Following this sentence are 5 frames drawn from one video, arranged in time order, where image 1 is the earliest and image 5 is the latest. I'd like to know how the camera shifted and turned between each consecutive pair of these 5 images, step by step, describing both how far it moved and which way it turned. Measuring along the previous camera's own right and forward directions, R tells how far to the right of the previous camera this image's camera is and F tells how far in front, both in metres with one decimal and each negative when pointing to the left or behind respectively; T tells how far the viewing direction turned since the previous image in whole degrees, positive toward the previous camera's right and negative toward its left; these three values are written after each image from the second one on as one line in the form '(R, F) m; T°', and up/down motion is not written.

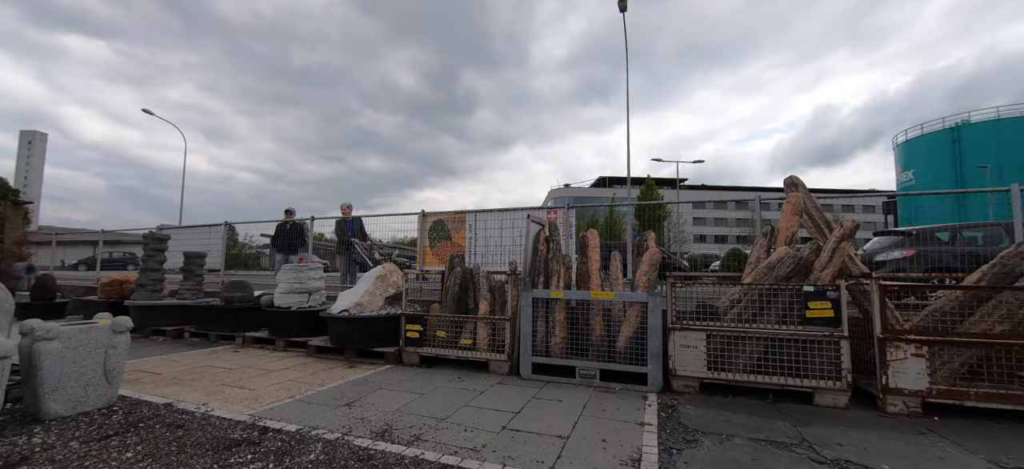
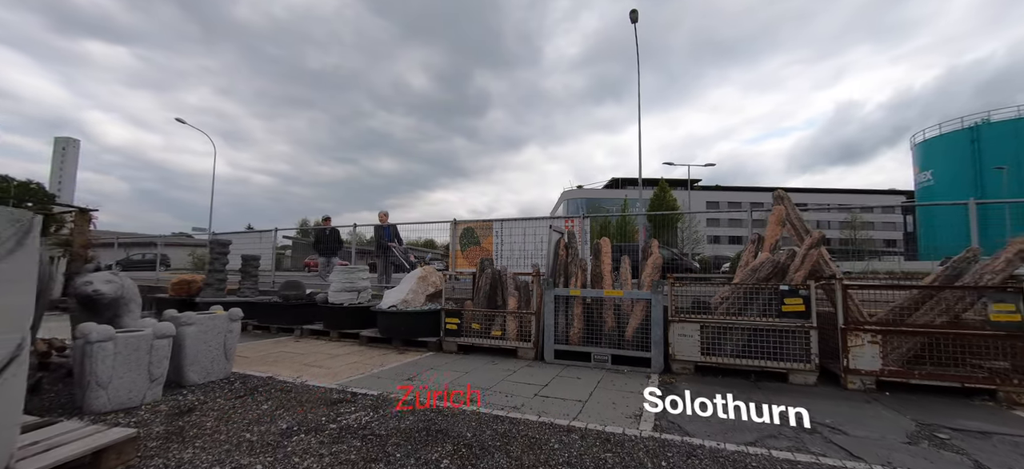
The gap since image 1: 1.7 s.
(-0.2, -0.9) m; -2°
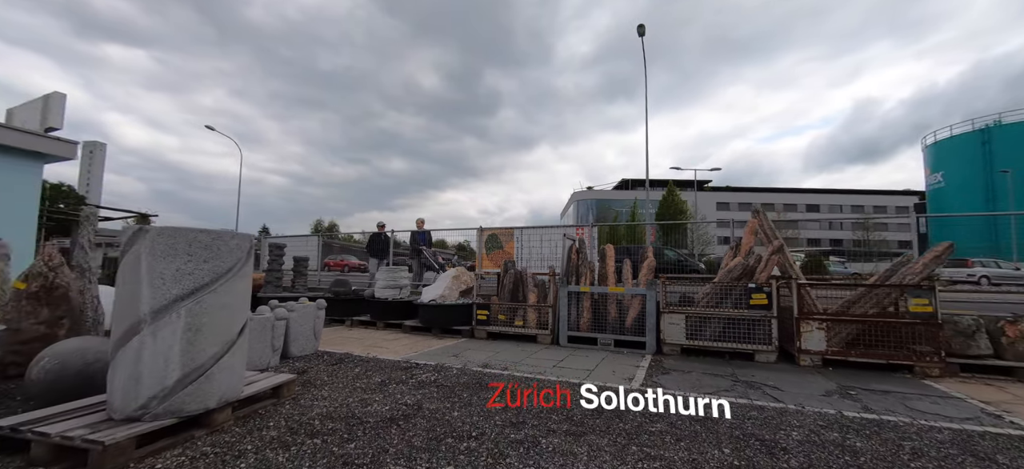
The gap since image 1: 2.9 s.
(-0.2, -1.3) m; -1°
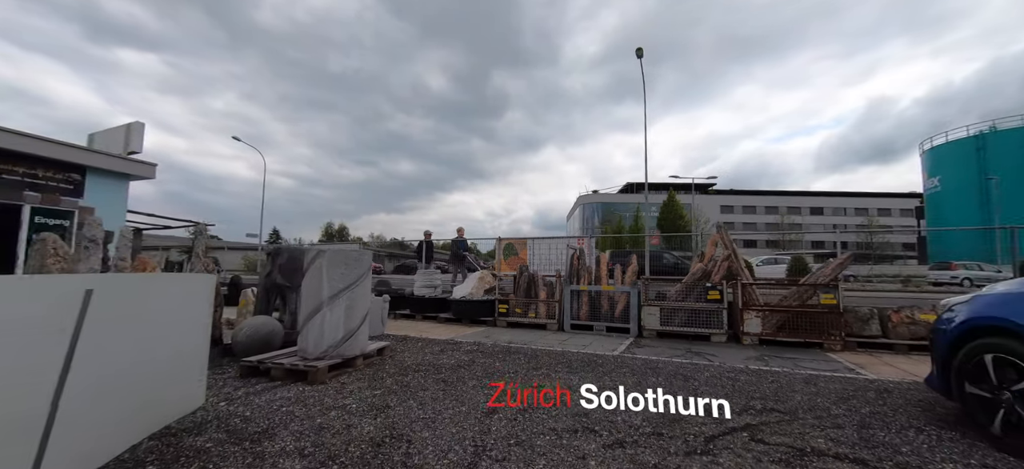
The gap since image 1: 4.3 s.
(-0.2, -2.0) m; -1°
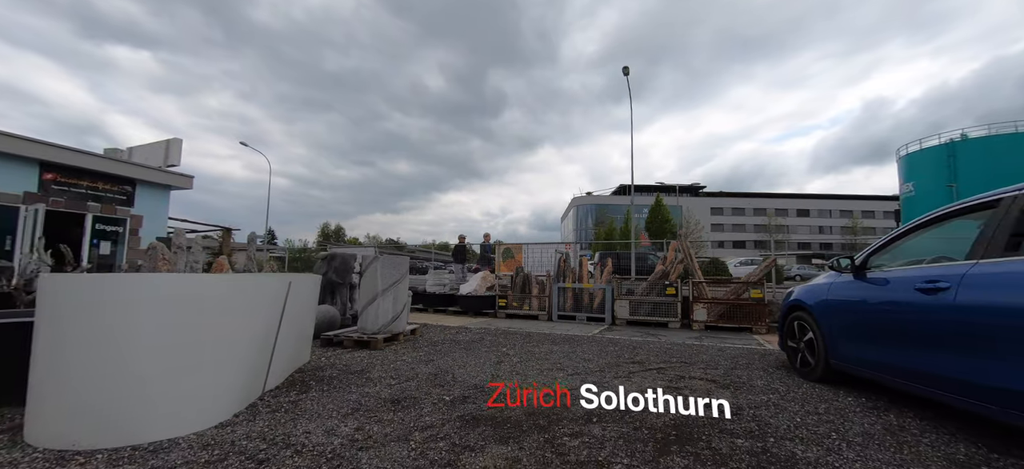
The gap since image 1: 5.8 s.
(-0.1, -2.0) m; +1°
